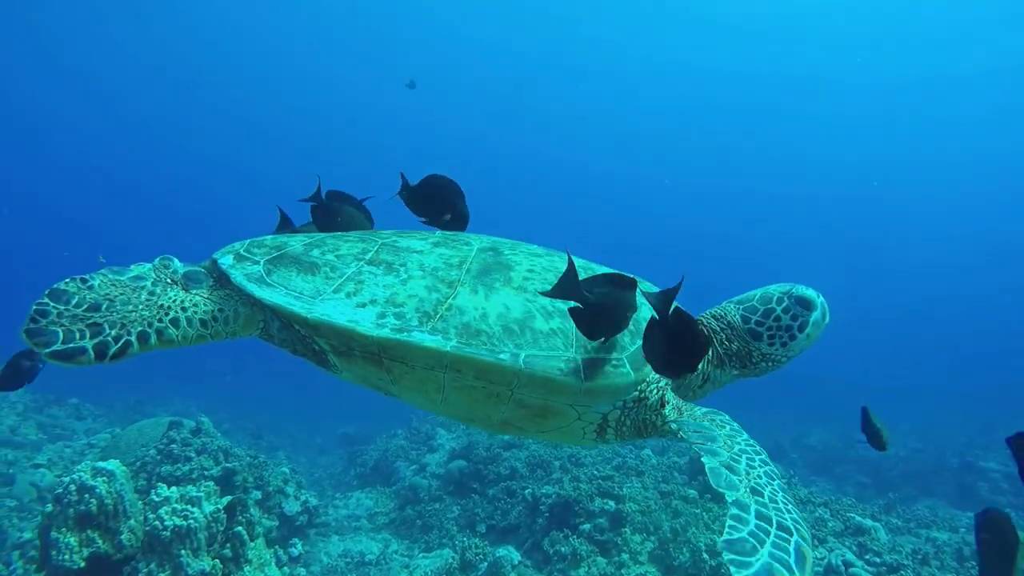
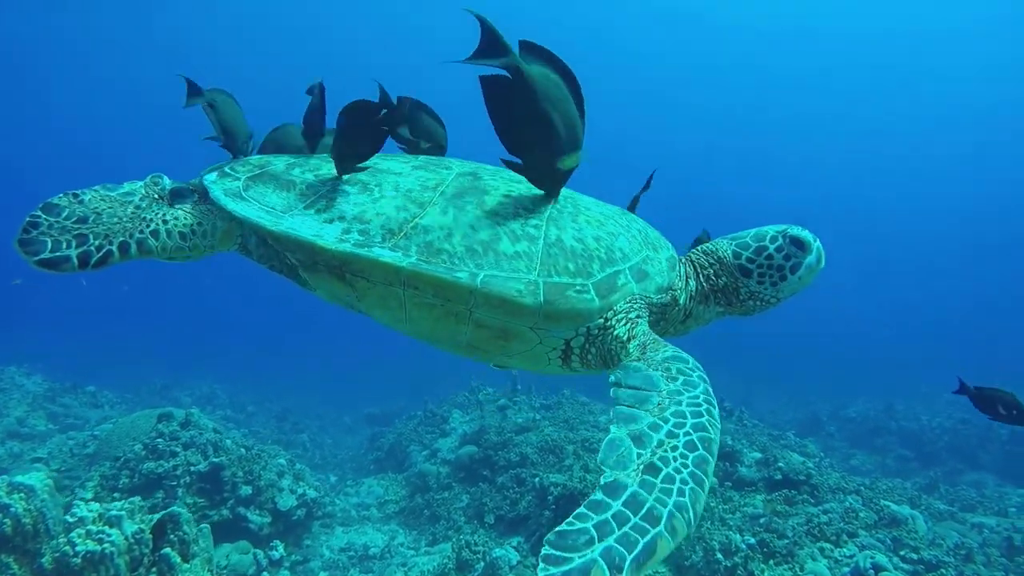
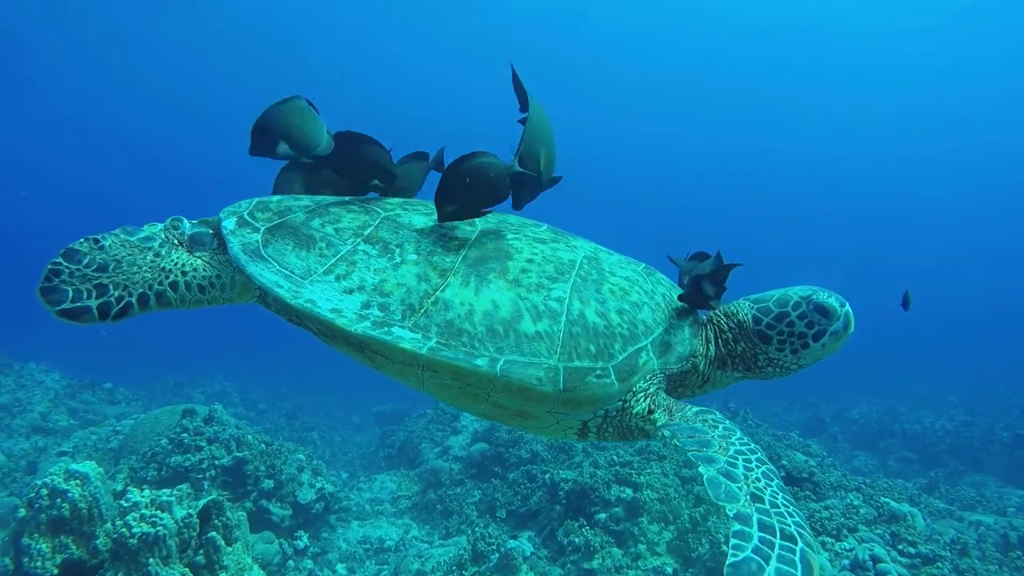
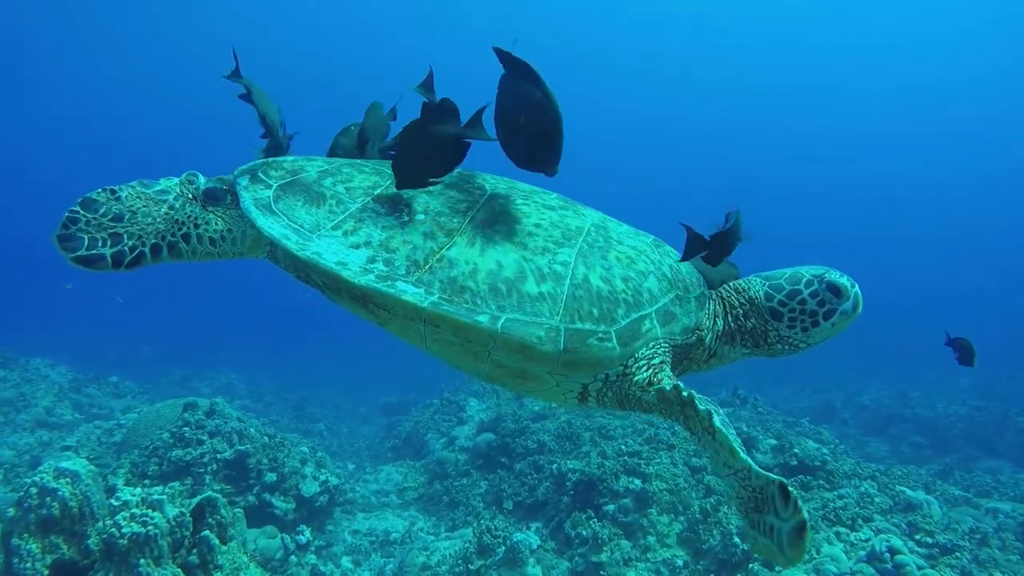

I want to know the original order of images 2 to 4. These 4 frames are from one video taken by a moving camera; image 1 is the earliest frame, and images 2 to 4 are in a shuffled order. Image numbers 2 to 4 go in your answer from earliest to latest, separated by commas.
3, 4, 2
